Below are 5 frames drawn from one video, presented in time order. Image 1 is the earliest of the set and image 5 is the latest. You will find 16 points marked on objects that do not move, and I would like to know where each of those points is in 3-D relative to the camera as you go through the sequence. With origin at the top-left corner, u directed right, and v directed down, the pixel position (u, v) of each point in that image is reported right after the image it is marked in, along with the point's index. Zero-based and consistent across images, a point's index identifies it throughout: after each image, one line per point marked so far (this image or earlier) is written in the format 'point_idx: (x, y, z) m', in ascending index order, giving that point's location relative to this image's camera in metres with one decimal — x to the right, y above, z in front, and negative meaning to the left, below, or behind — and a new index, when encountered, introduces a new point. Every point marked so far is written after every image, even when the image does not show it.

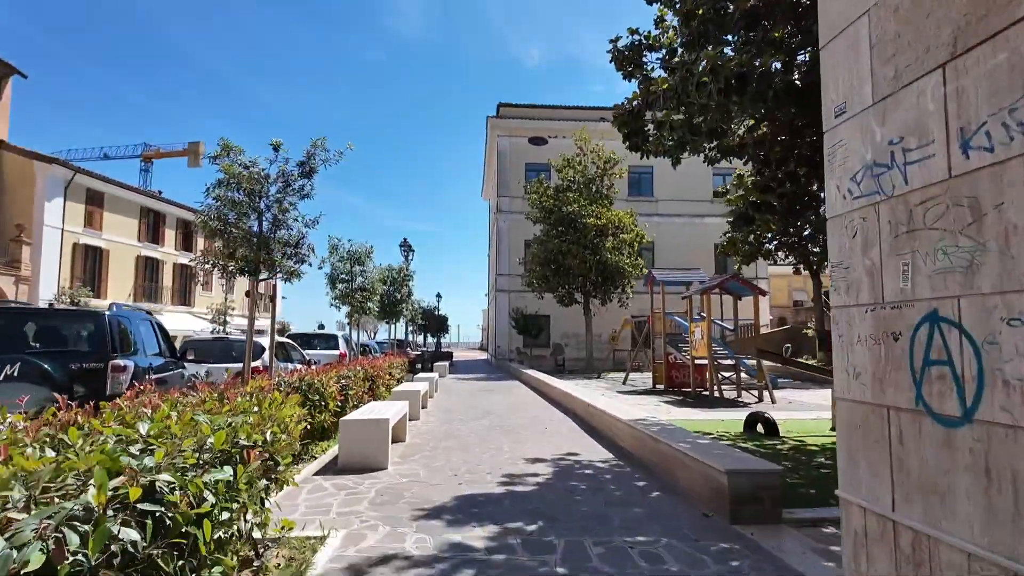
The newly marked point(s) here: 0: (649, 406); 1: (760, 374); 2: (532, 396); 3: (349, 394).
0: (+3.1, -2.7, +13.2) m
1: (+6.2, -2.2, +14.5) m
2: (+0.5, -2.8, +15.5) m
3: (-2.6, -1.7, +9.2) m
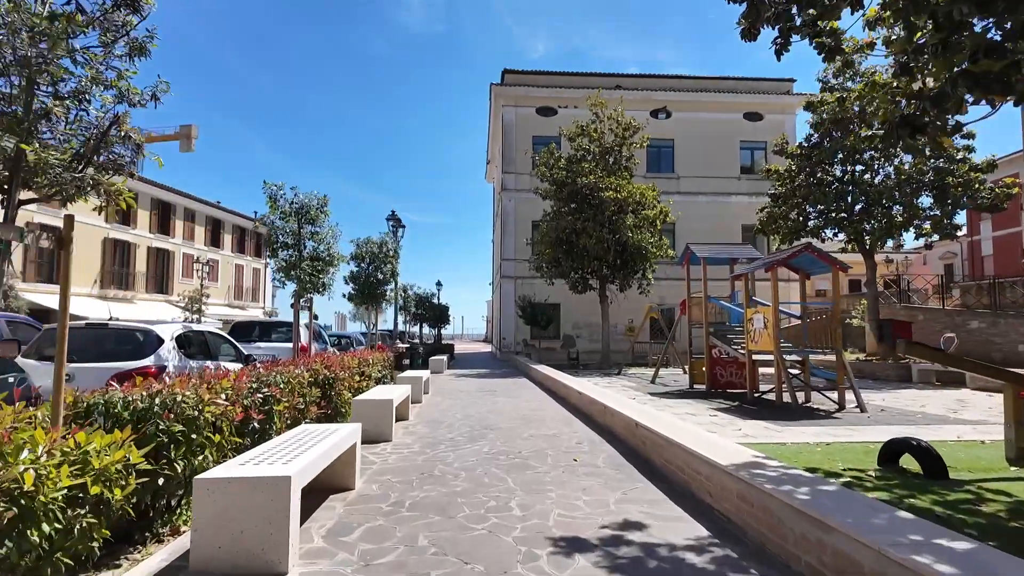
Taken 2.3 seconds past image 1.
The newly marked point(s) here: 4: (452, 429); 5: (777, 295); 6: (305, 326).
0: (+3.2, -2.2, +9.9) m
1: (+6.4, -1.7, +11.3) m
2: (+0.7, -2.3, +12.2) m
3: (-2.5, -1.3, +6.0) m
4: (-0.9, -2.1, +8.7) m
5: (+5.1, -0.1, +11.3) m
6: (-4.4, -0.8, +12.4) m
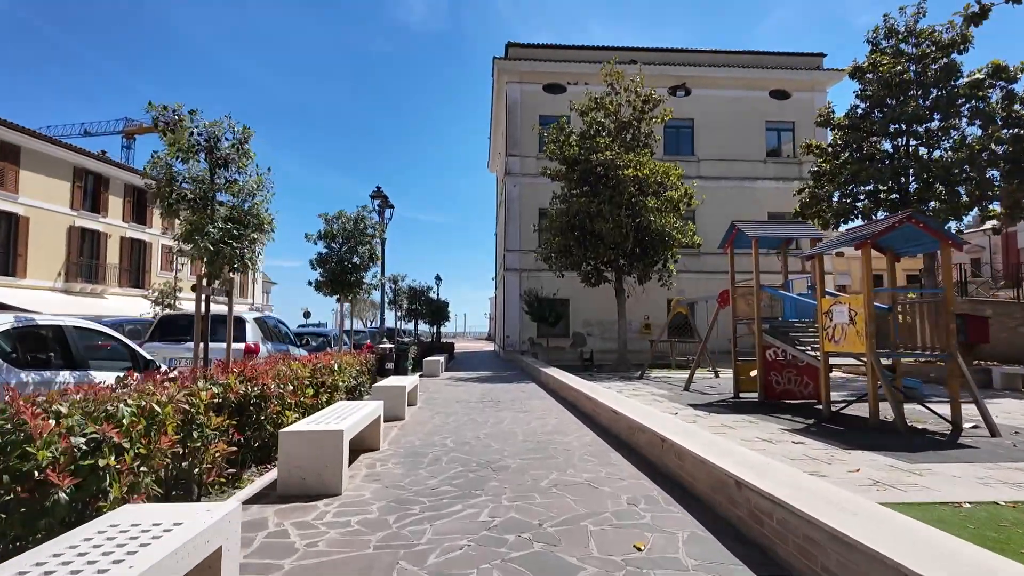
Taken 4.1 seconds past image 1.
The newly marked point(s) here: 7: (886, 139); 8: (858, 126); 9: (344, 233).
0: (+3.4, -2.0, +7.2) m
1: (+6.5, -1.4, +8.5) m
2: (+0.8, -2.1, +9.5) m
3: (-2.4, -1.0, +3.3) m
4: (-0.8, -1.9, +6.0) m
5: (+5.3, +0.1, +8.6) m
6: (-4.3, -0.5, +9.7) m
7: (+12.1, +4.8, +18.9) m
8: (+11.5, +5.4, +19.3) m
9: (-3.3, +1.1, +11.4) m
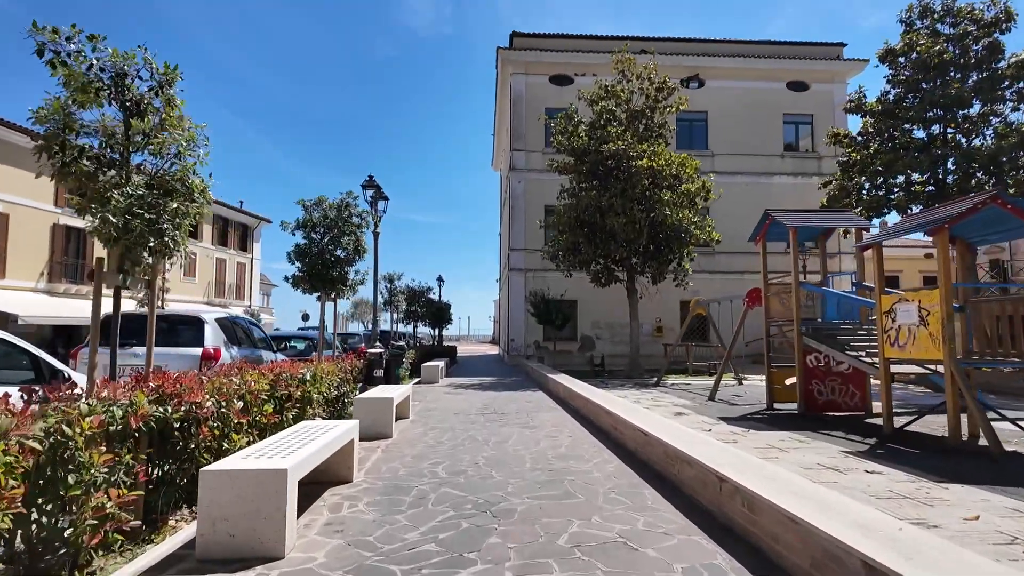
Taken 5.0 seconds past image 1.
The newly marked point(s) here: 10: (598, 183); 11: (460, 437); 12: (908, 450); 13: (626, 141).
0: (+3.4, -1.9, +5.8) m
1: (+6.6, -1.3, +7.1) m
2: (+0.9, -2.0, +8.1) m
3: (-2.4, -0.9, +2.0) m
4: (-0.7, -1.8, +4.6) m
5: (+5.4, +0.2, +7.2) m
6: (-4.2, -0.4, +8.3) m
7: (+12.3, +4.8, +17.5) m
8: (+11.6, +5.4, +17.9) m
9: (-3.2, +1.1, +10.0) m
10: (+3.0, +3.6, +20.0) m
11: (-0.7, -2.1, +8.1) m
12: (+4.9, -2.0, +7.2) m
13: (+3.8, +4.9, +19.6) m
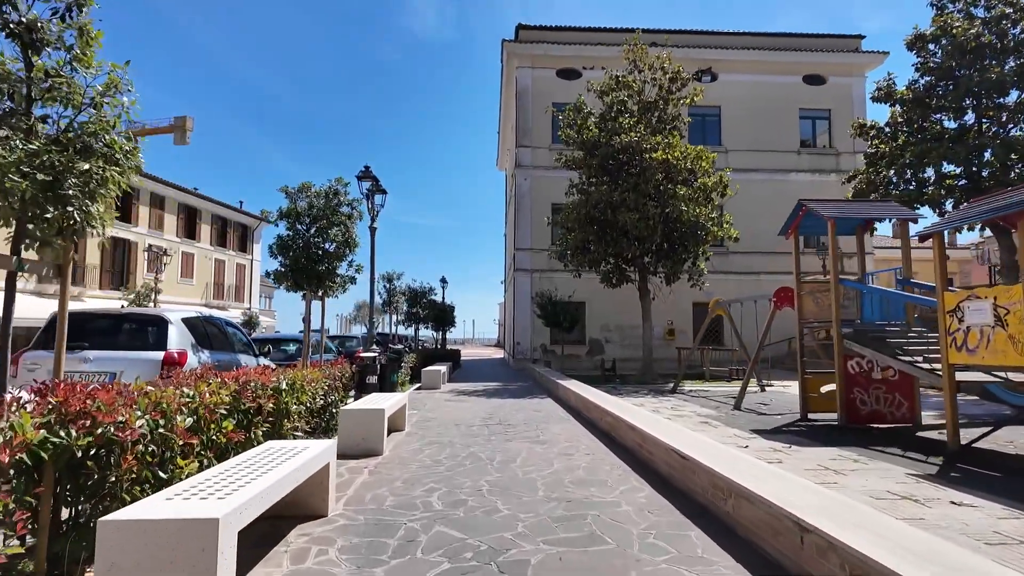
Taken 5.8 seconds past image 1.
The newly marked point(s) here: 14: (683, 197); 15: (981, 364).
0: (+3.5, -1.8, +4.7) m
1: (+6.7, -1.3, +6.0) m
2: (+1.0, -2.0, +7.1) m
3: (-2.3, -0.9, +1.0) m
4: (-0.6, -1.7, +3.5) m
5: (+5.4, +0.2, +6.1) m
6: (-4.1, -0.4, +7.3) m
7: (+12.4, +4.8, +16.4) m
8: (+11.8, +5.4, +16.8) m
9: (-3.1, +1.2, +9.0) m
10: (+3.2, +3.6, +18.9) m
11: (-0.6, -2.0, +7.1) m
12: (+5.0, -1.9, +6.1) m
13: (+4.0, +4.9, +18.6) m
14: (+5.3, +2.8, +18.1) m
15: (+5.3, -0.8, +6.6) m
